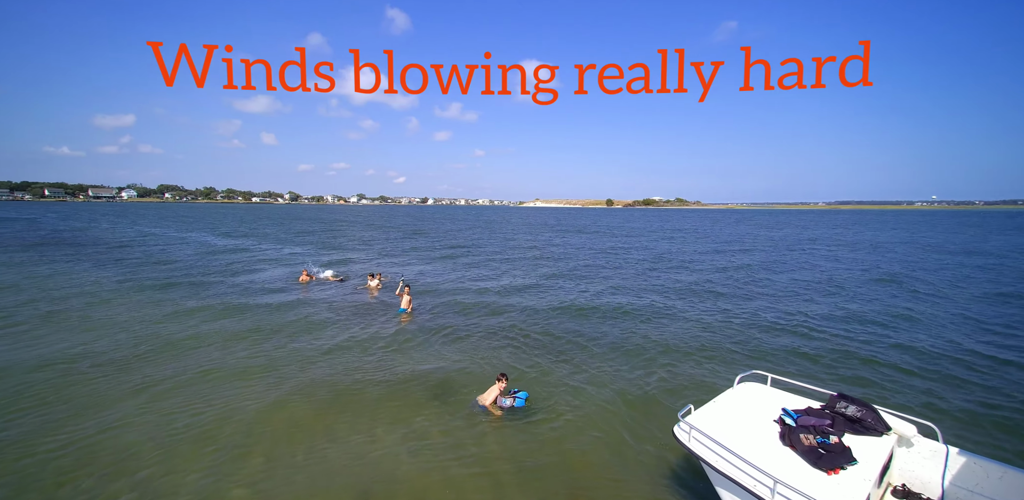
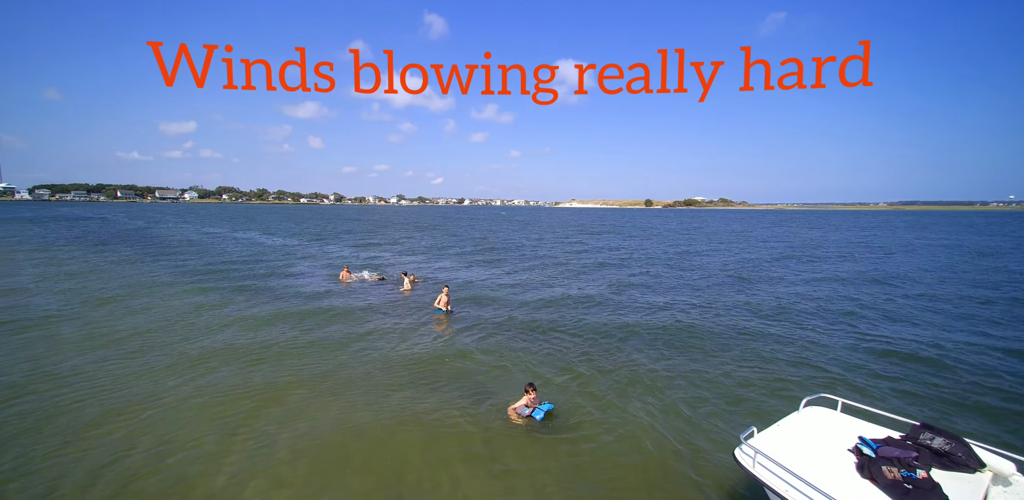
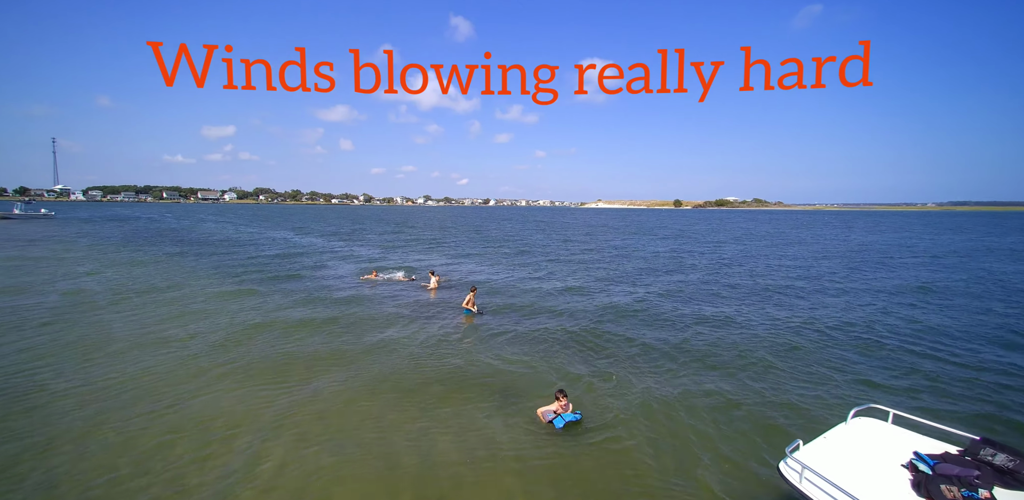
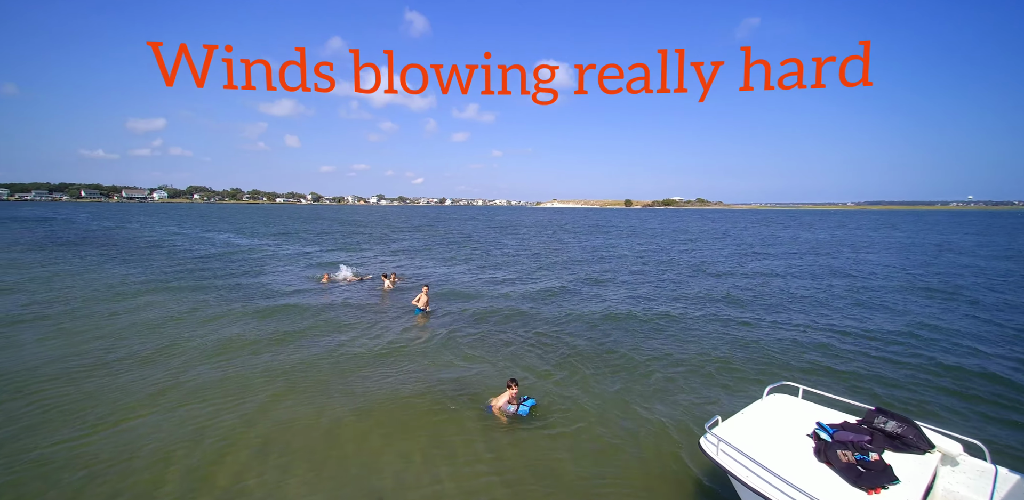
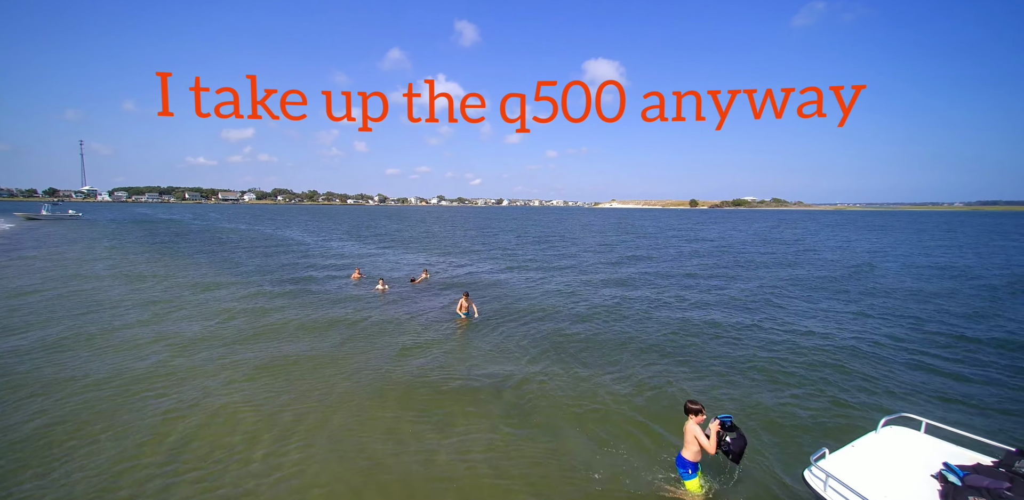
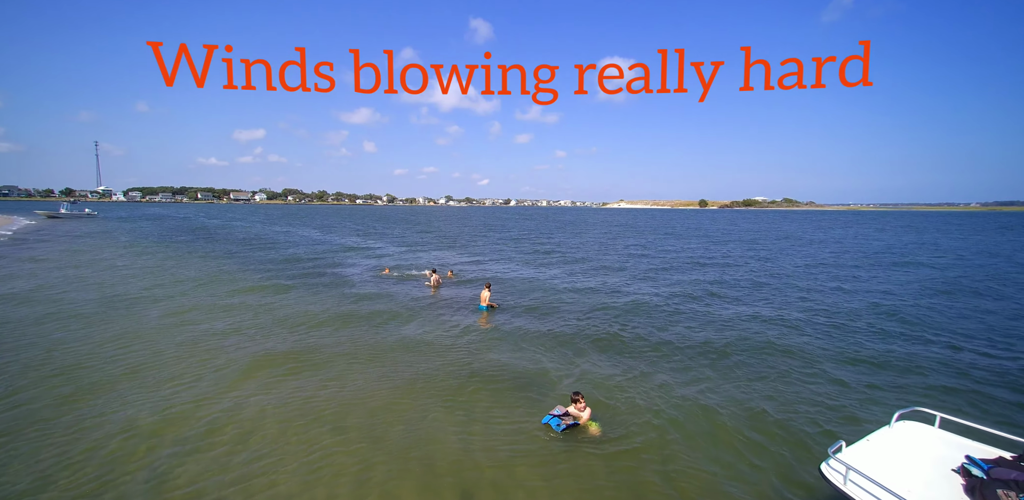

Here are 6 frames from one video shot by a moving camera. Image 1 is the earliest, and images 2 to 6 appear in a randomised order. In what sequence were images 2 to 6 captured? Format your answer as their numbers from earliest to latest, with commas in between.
4, 2, 3, 6, 5
